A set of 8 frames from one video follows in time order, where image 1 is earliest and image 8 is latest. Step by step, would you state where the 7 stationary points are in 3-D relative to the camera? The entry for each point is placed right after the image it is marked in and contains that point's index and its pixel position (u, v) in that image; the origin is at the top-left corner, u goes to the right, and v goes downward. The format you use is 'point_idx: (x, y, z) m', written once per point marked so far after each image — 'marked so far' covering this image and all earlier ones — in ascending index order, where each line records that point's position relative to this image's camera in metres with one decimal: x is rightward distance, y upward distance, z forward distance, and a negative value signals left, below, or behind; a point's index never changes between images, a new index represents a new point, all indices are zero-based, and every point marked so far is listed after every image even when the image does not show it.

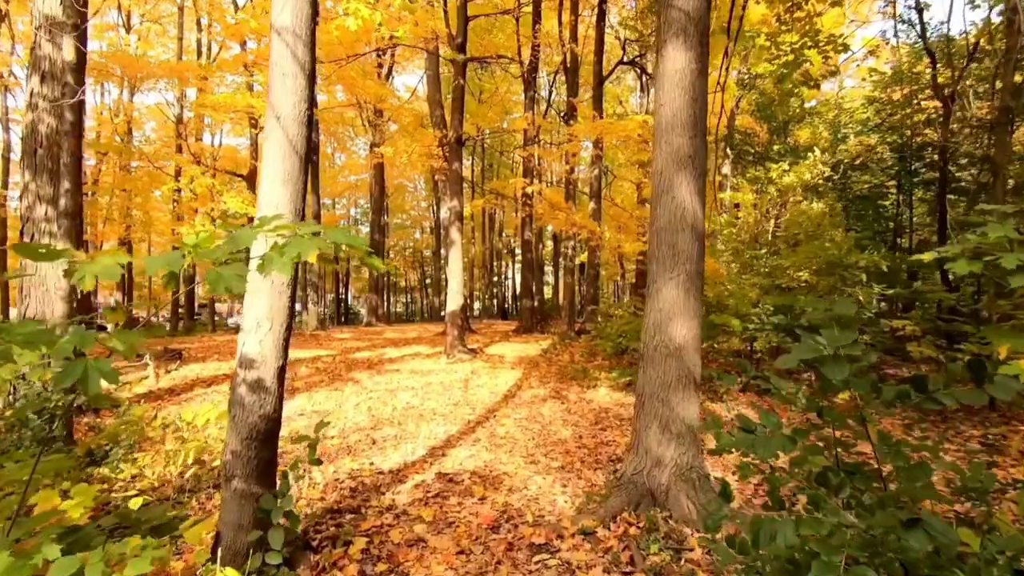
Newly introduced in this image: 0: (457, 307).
0: (-1.2, -0.4, +11.2) m
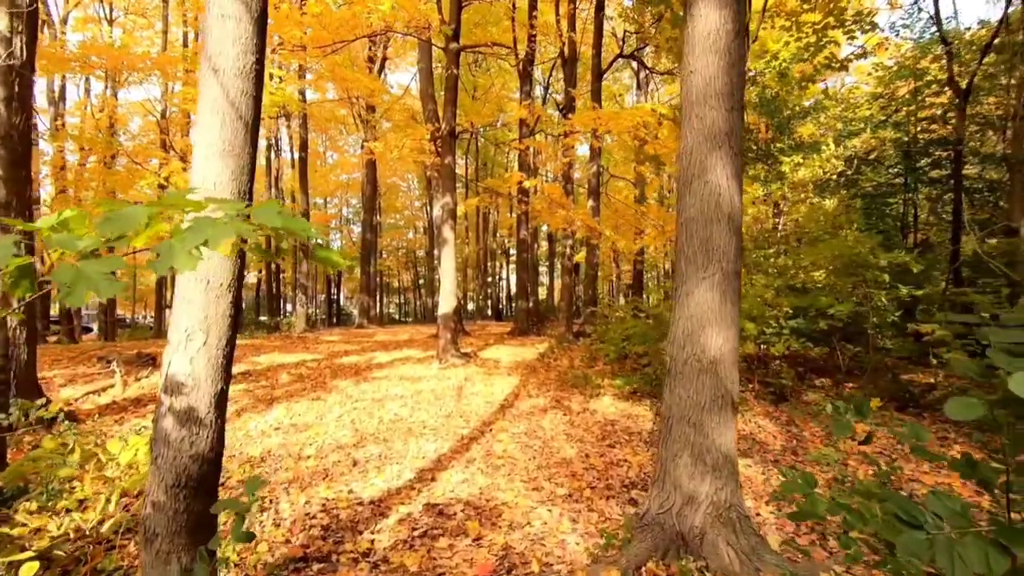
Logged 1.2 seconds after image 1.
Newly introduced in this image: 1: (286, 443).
0: (-1.3, -0.4, +10.6) m
1: (-2.4, -1.6, +5.3) m
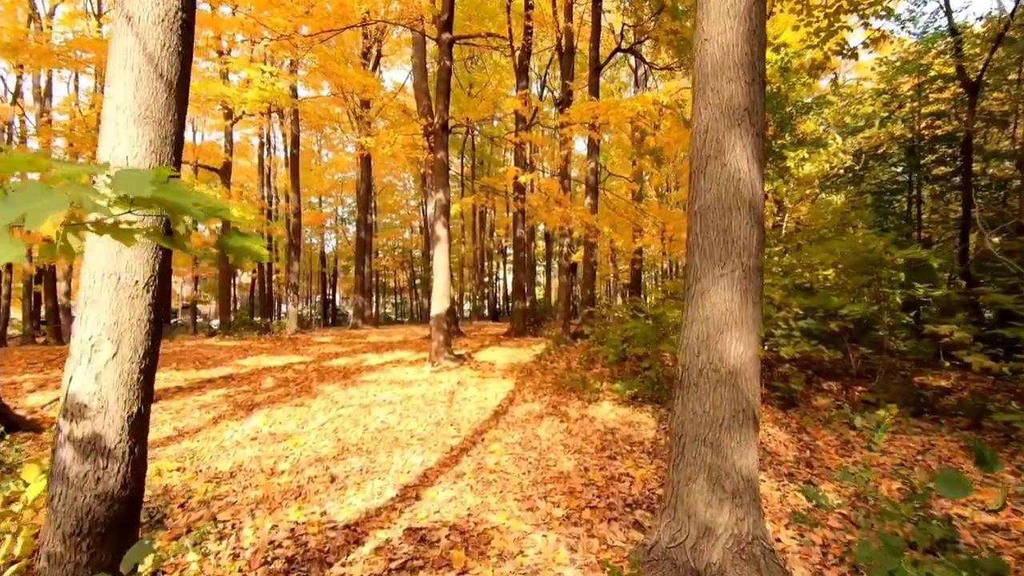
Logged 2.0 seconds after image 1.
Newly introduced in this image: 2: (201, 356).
0: (-1.4, -0.4, +10.2) m
1: (-2.4, -1.6, +4.9) m
2: (-7.5, -1.6, +12.1) m
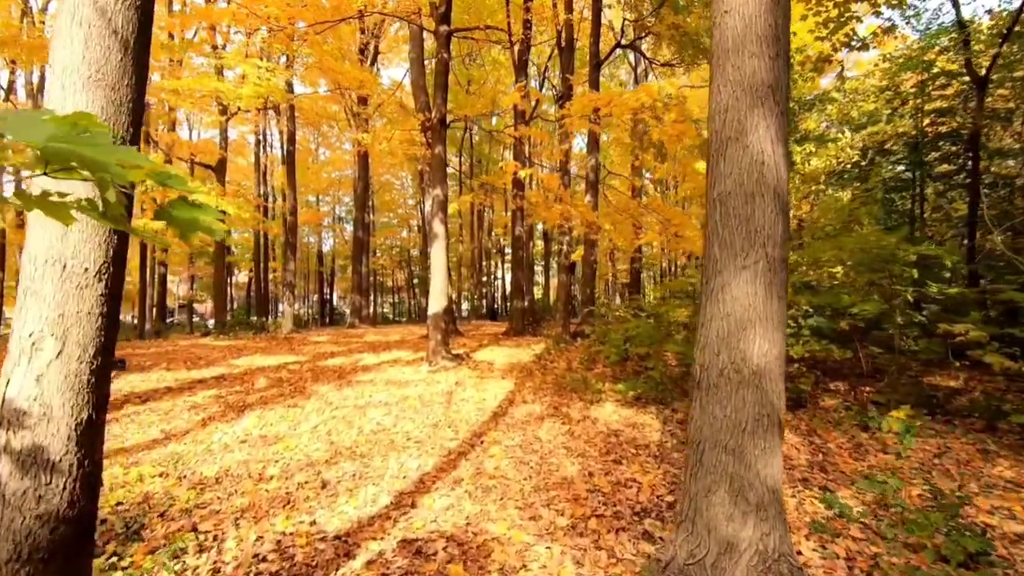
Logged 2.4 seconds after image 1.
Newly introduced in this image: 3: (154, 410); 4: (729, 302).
0: (-1.4, -0.4, +10.0) m
1: (-2.4, -1.6, +4.7) m
2: (-7.5, -1.6, +11.9) m
3: (-4.8, -1.7, +6.8) m
4: (+1.0, -0.1, +2.4) m
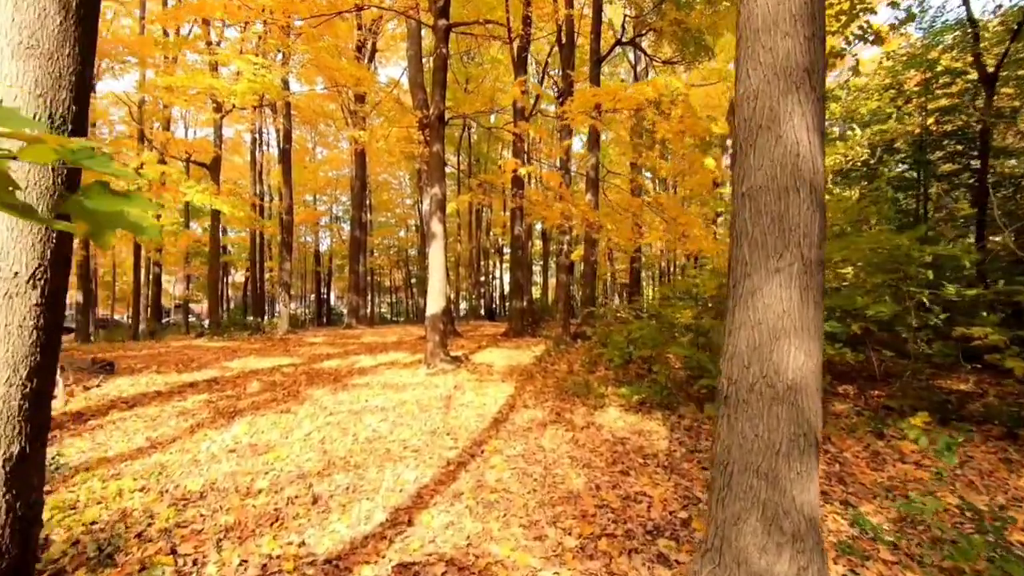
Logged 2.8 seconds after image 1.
0: (-1.4, -0.4, +9.8) m
1: (-2.4, -1.6, +4.4) m
2: (-7.5, -1.6, +11.6) m
3: (-4.8, -1.7, +6.6) m
4: (+1.1, -0.1, +2.1) m
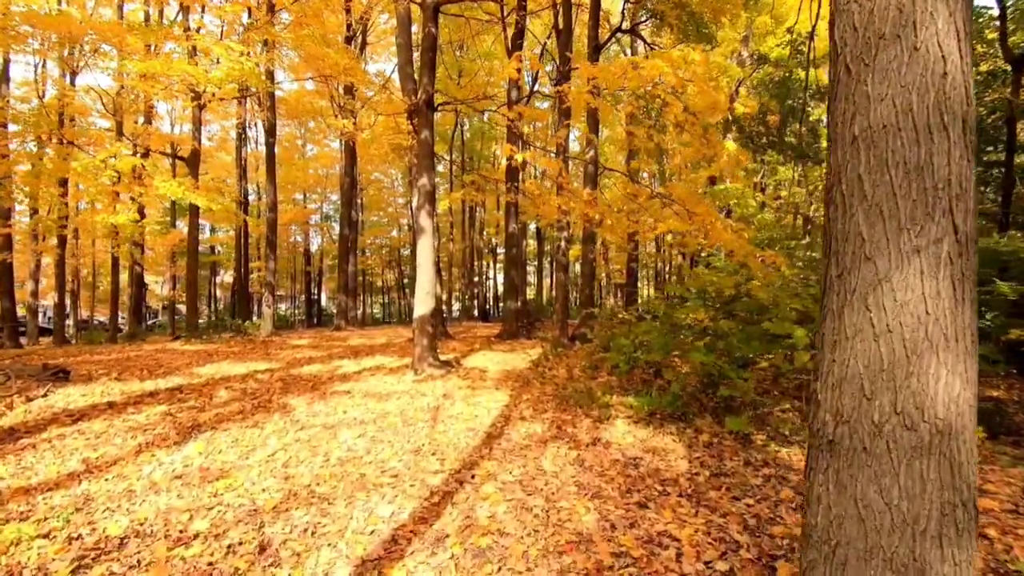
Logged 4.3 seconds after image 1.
0: (-1.5, -0.4, +9.0) m
1: (-2.5, -1.6, +3.7) m
2: (-7.7, -1.6, +10.8) m
3: (-4.9, -1.7, +5.7) m
4: (+1.1, -0.1, +1.4) m
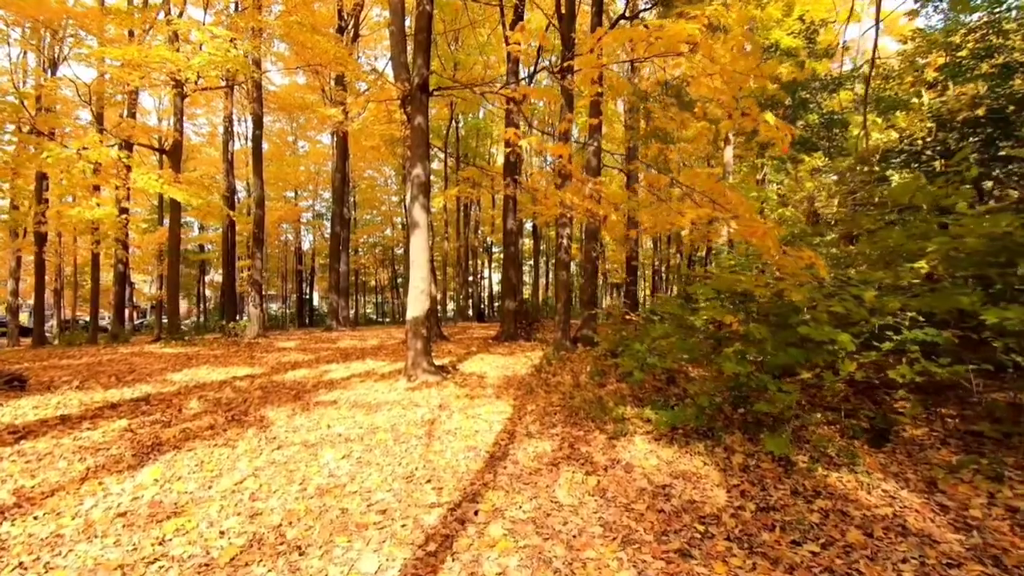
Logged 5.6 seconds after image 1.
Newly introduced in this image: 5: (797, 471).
0: (-1.5, -0.4, +8.3) m
1: (-2.4, -1.6, +2.9) m
2: (-7.7, -1.6, +10.0) m
3: (-4.8, -1.7, +5.0) m
4: (+1.2, -0.1, +0.7) m
5: (+2.5, -1.6, +4.5) m
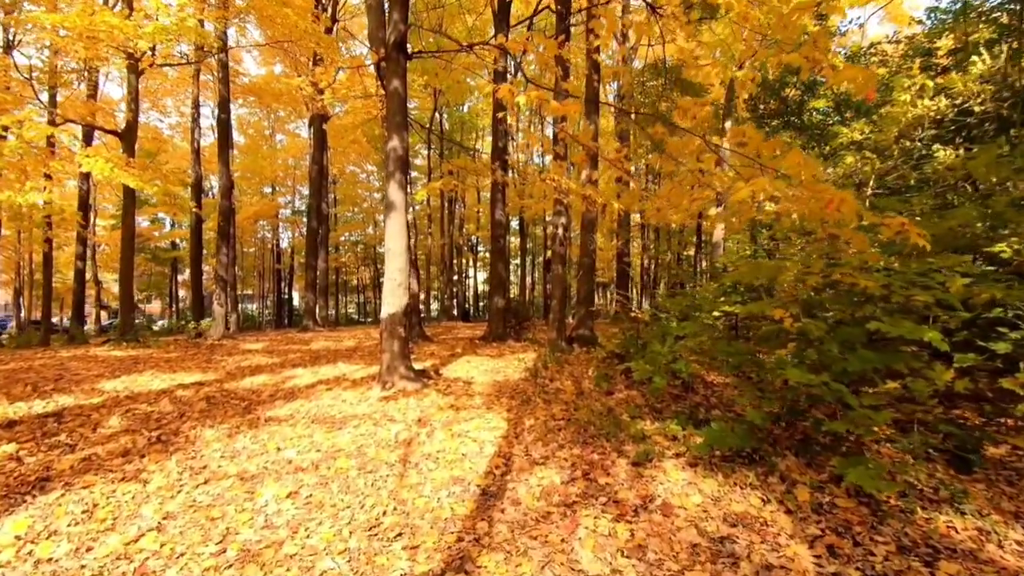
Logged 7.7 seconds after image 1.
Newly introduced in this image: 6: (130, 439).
0: (-1.6, -0.3, +7.1) m
1: (-2.3, -1.5, +1.7) m
2: (-7.8, -1.5, +8.6) m
3: (-4.8, -1.5, +3.7) m
4: (+1.3, +0.1, -0.4) m
5: (+2.5, -1.5, +3.4) m
6: (-3.9, -1.5, +5.1) m
